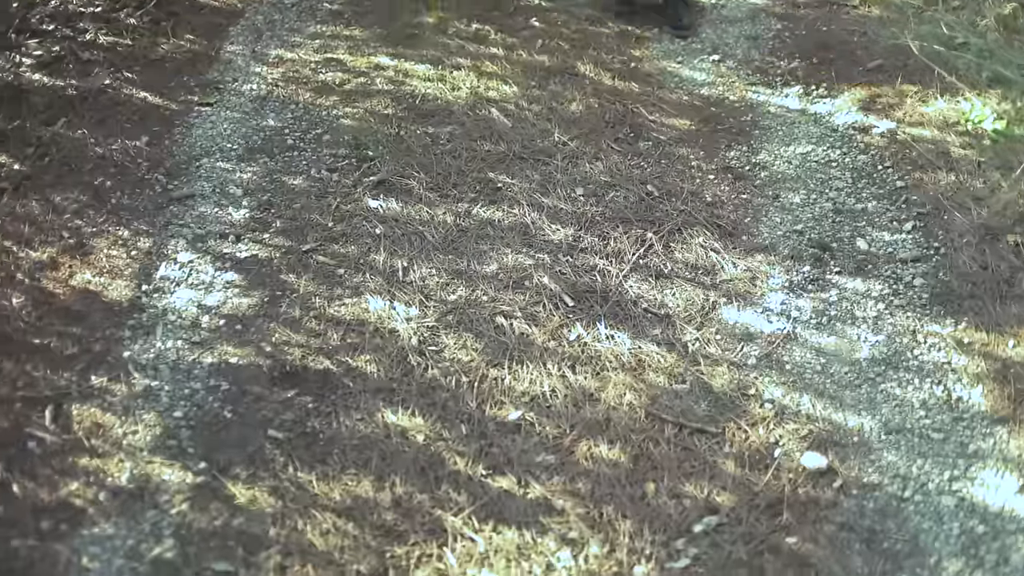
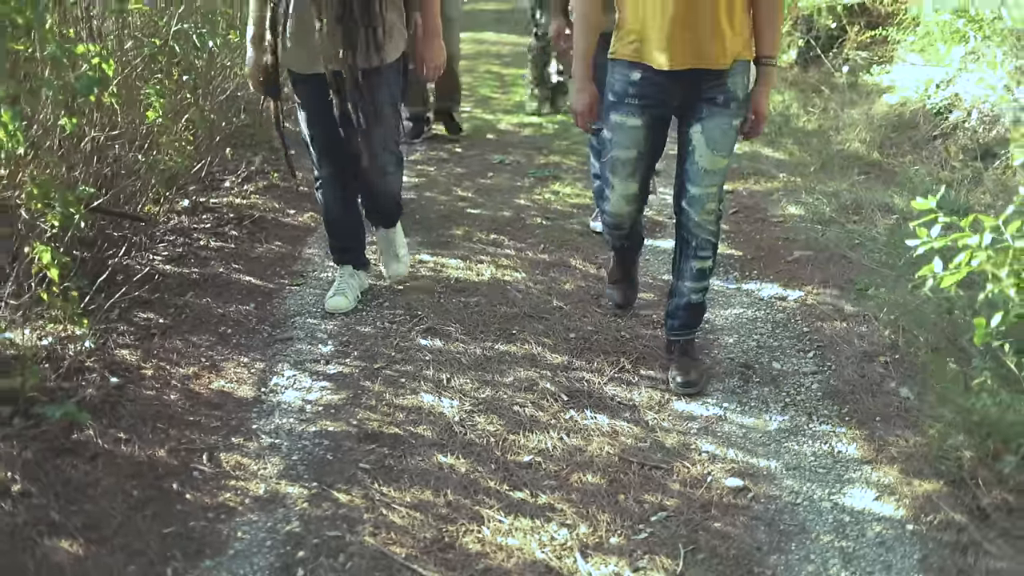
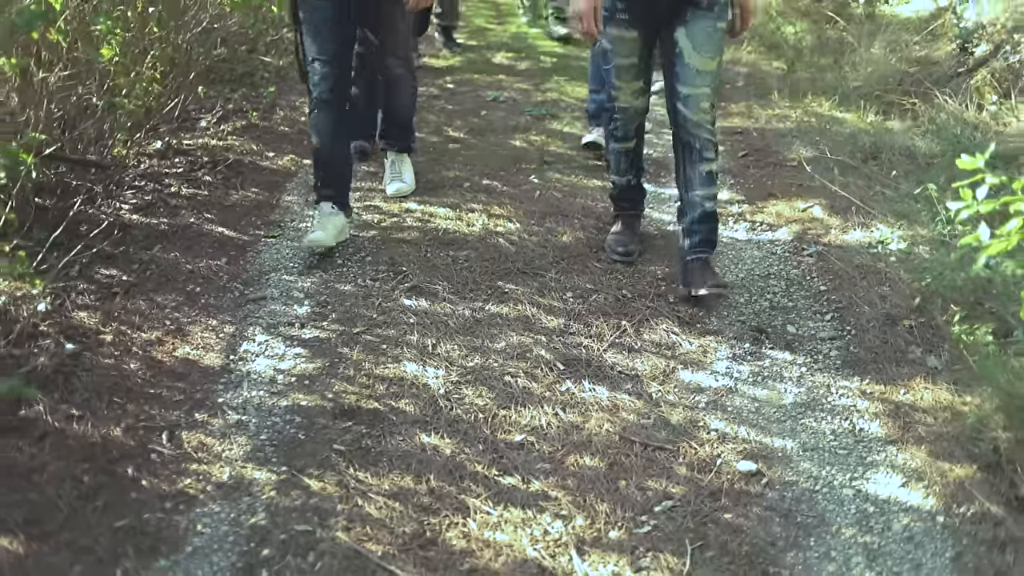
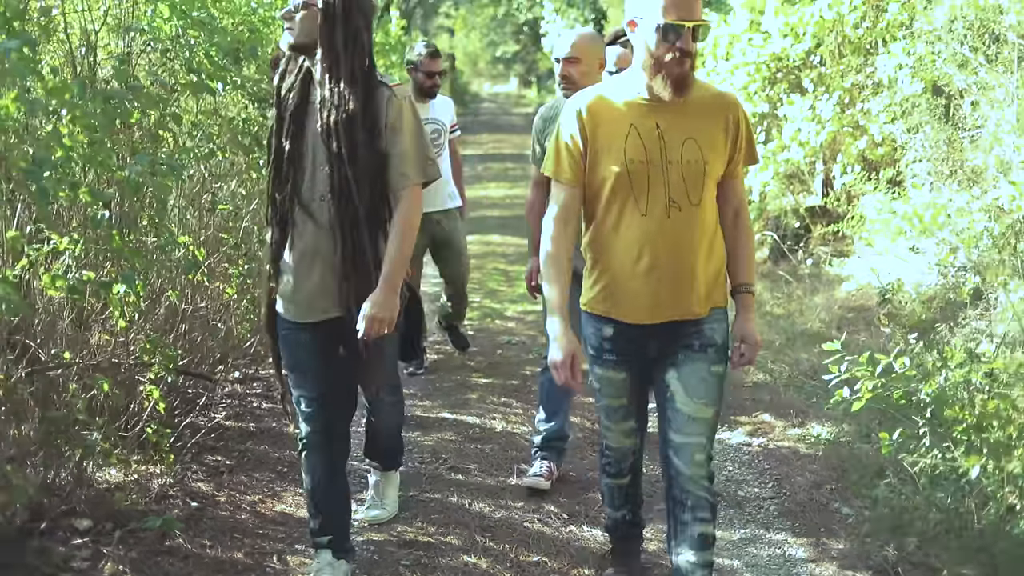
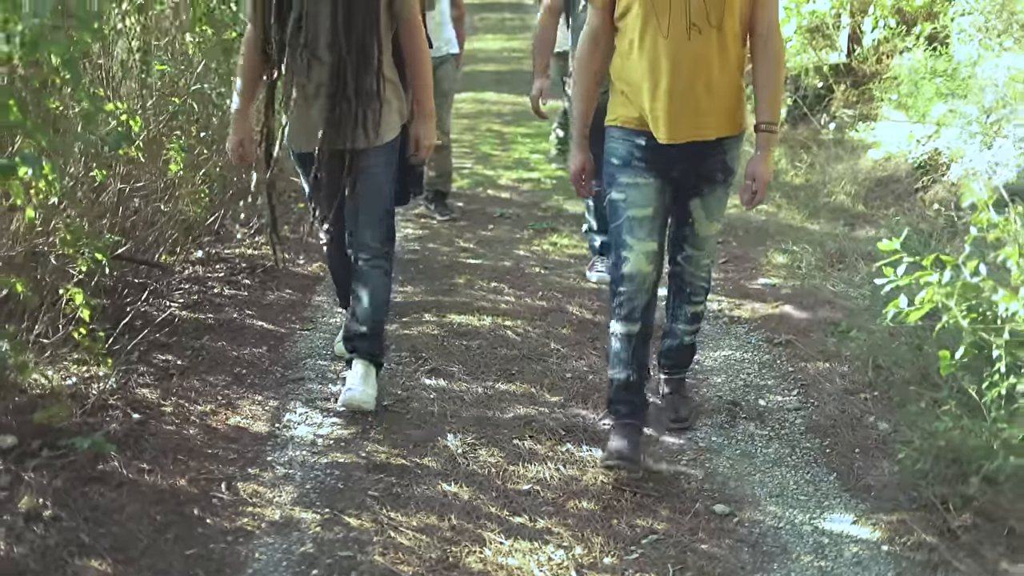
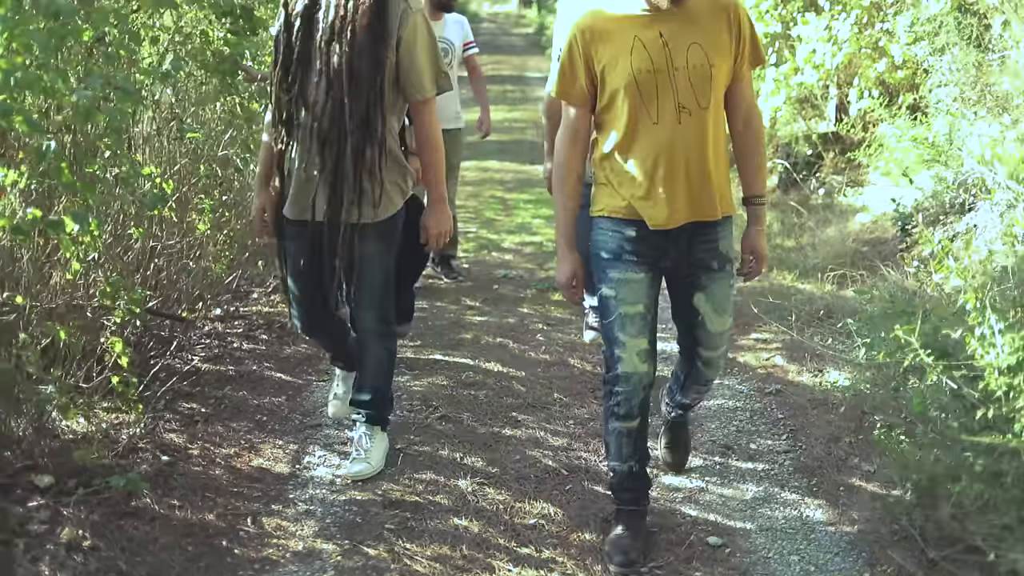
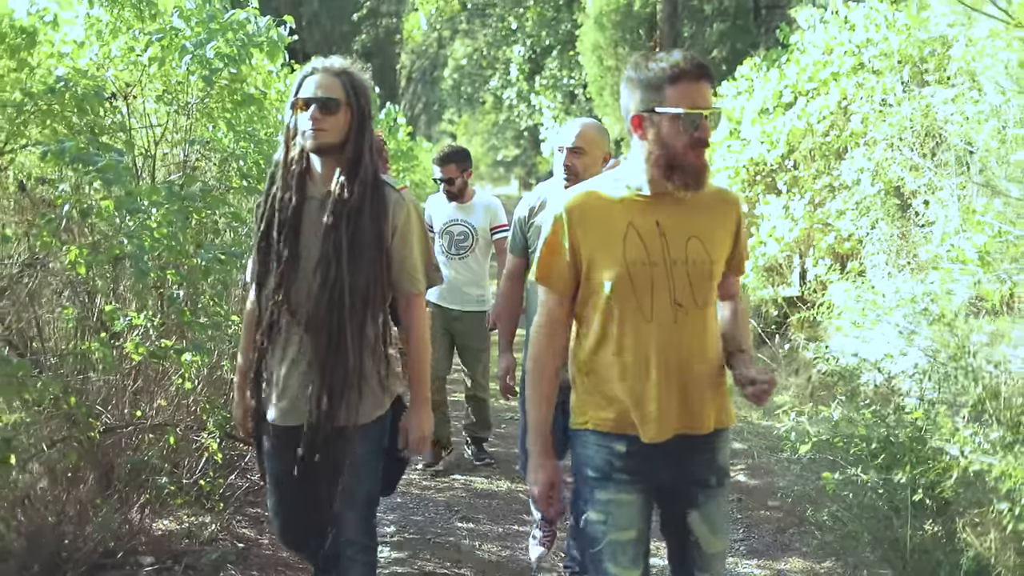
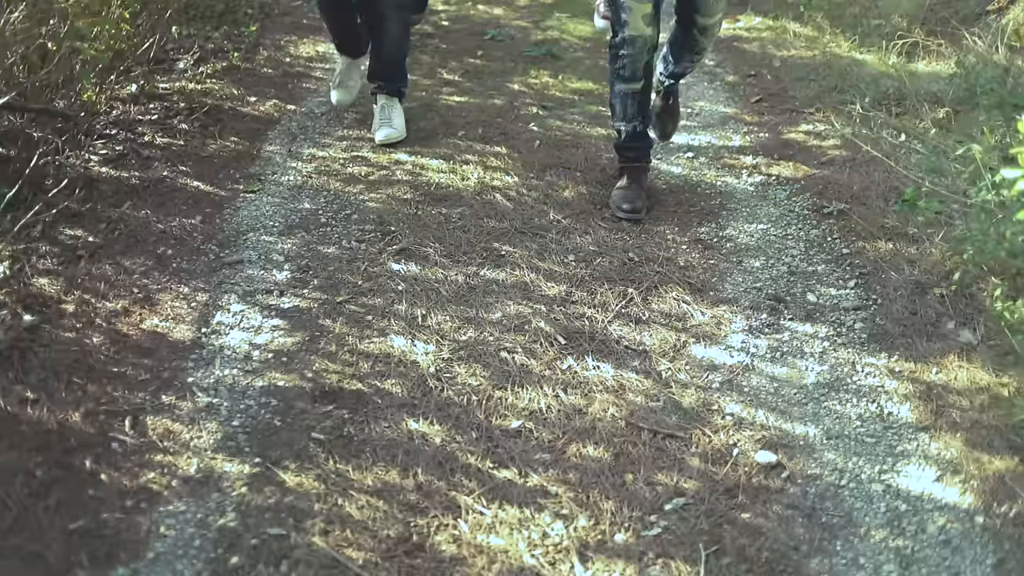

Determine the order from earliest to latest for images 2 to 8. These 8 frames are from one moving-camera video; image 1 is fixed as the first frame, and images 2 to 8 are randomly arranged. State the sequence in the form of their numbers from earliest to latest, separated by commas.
8, 3, 2, 5, 6, 4, 7
